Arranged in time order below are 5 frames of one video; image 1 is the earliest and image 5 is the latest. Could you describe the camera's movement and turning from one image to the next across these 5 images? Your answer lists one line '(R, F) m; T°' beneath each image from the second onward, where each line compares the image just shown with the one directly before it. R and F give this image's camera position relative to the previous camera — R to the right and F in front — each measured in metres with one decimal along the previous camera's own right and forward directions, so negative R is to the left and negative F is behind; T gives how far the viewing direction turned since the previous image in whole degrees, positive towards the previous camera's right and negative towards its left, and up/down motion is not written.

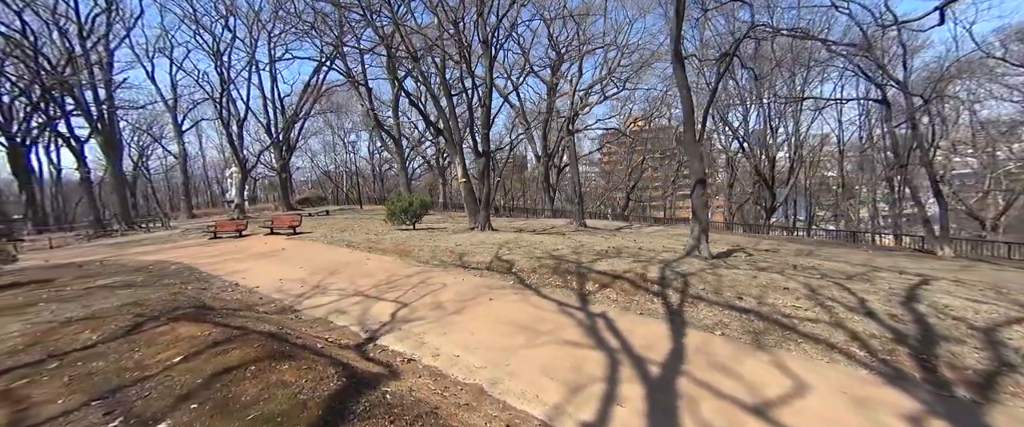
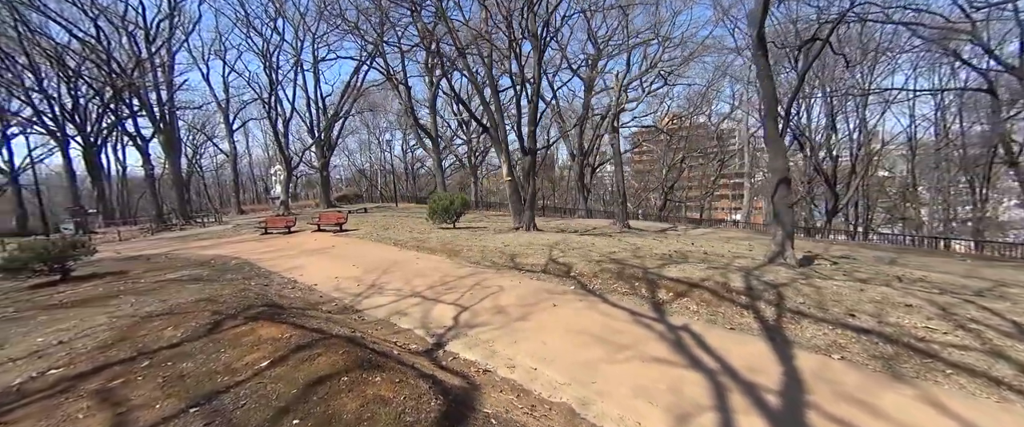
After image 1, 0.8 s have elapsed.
(-0.7, +0.3) m; -4°
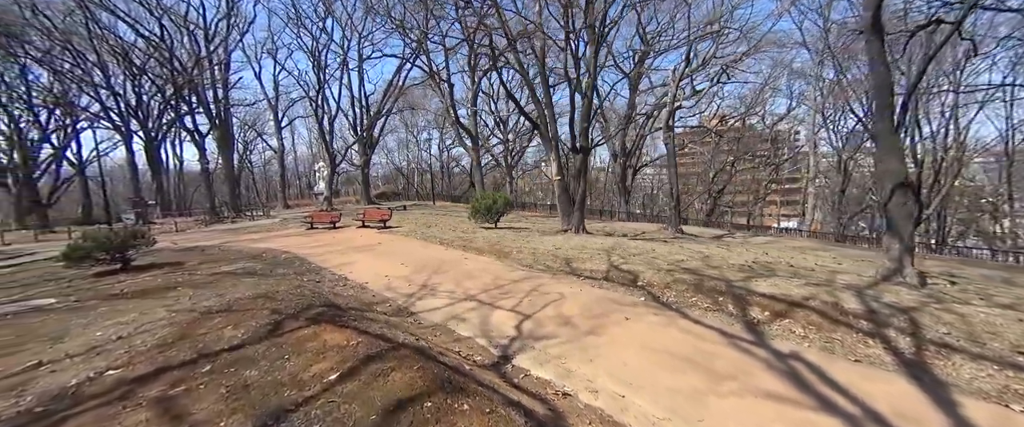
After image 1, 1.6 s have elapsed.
(-0.6, +0.5) m; -5°
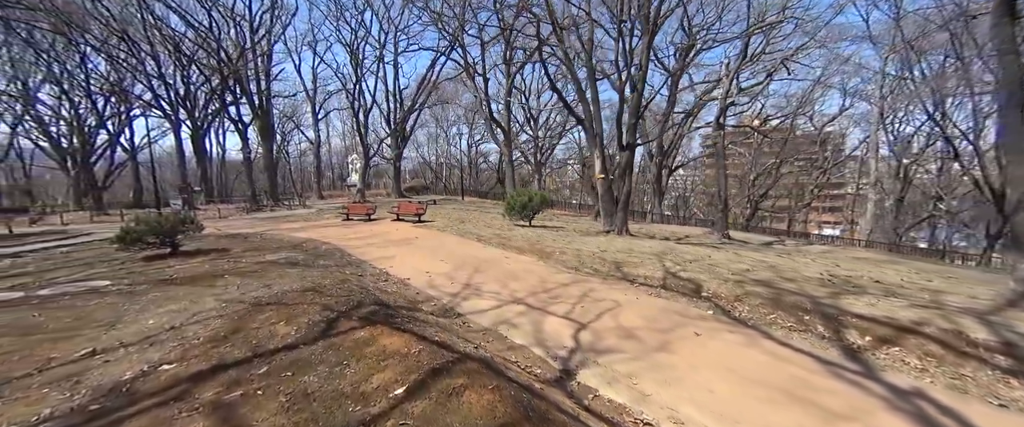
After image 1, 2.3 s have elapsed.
(-0.5, +0.4) m; -4°
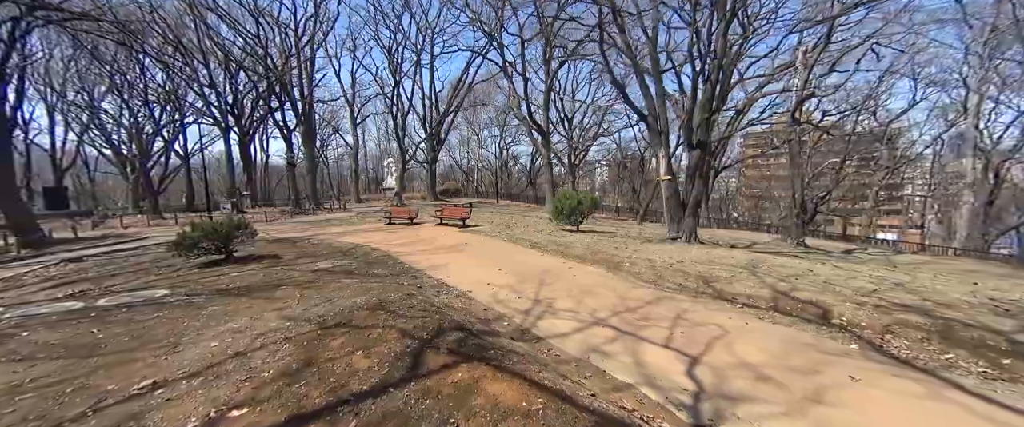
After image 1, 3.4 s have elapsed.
(-0.9, +0.8) m; -4°
